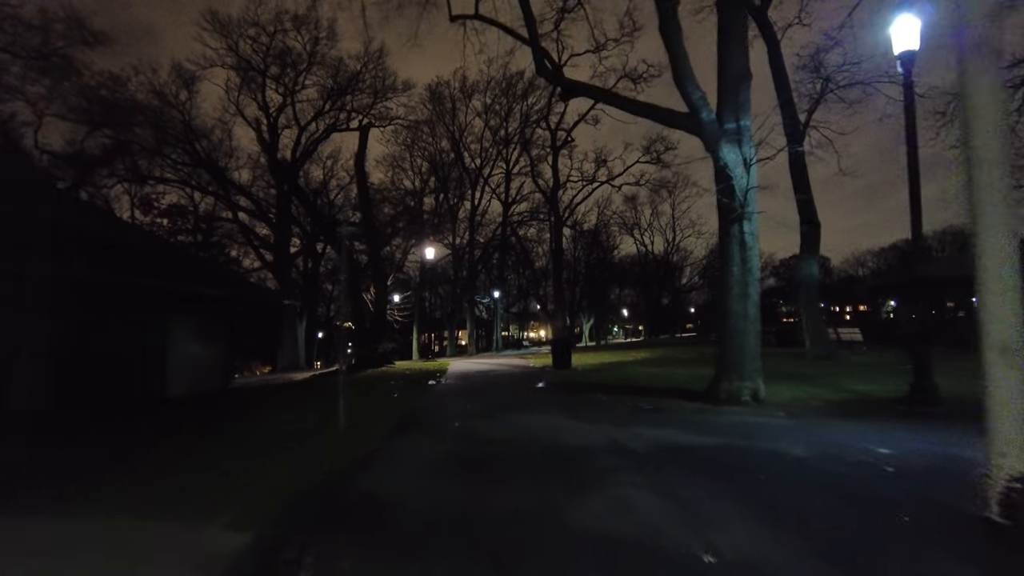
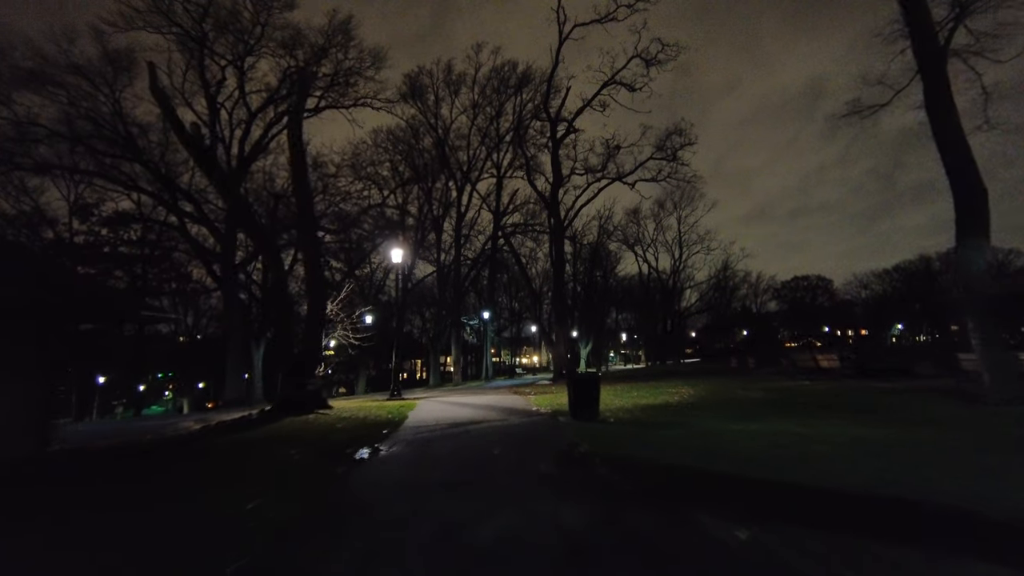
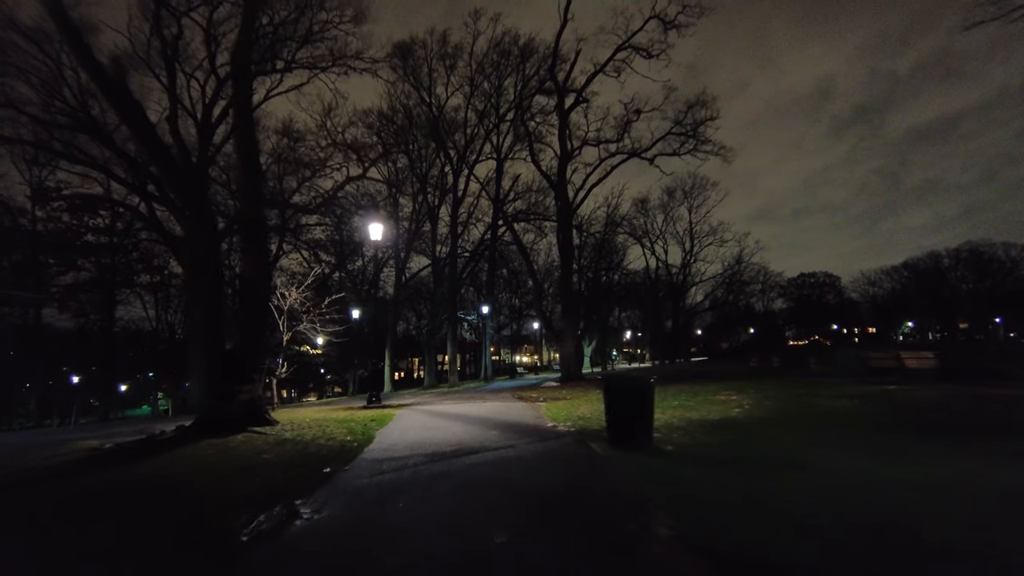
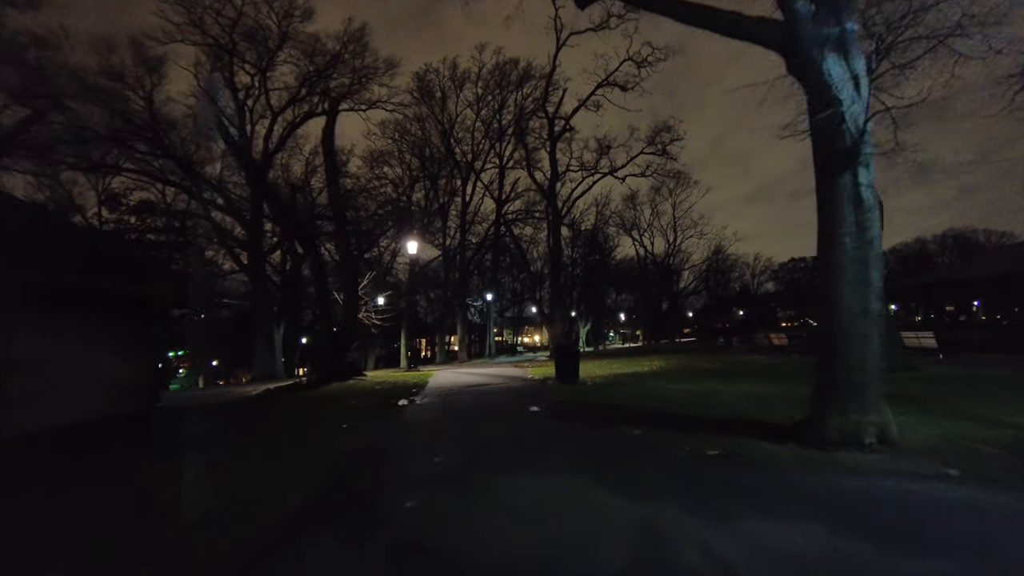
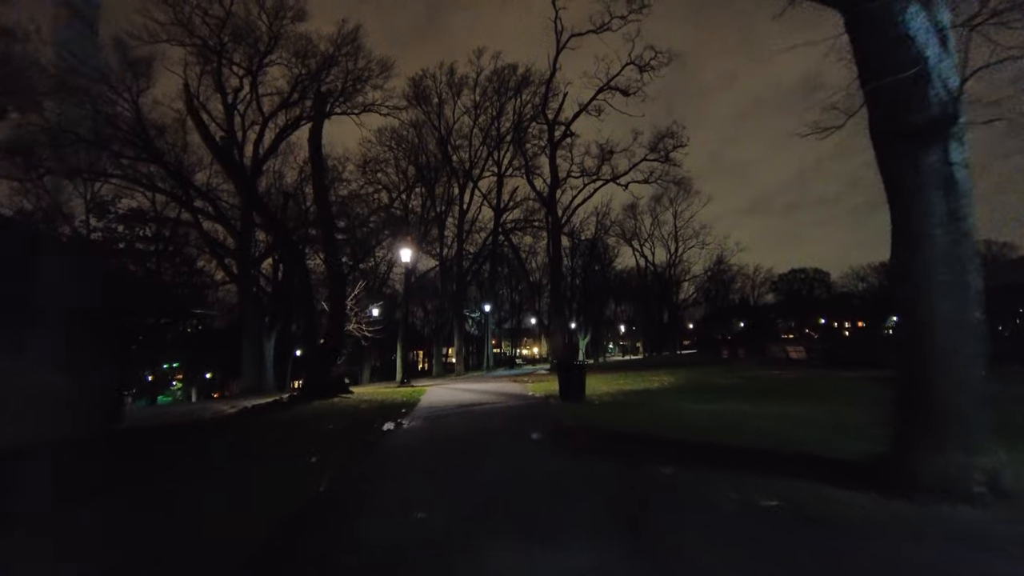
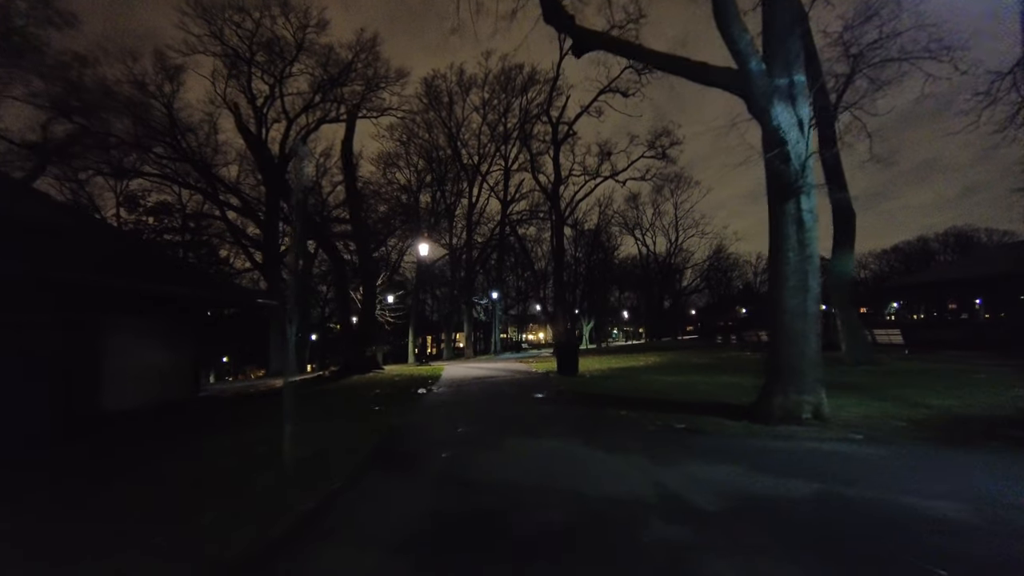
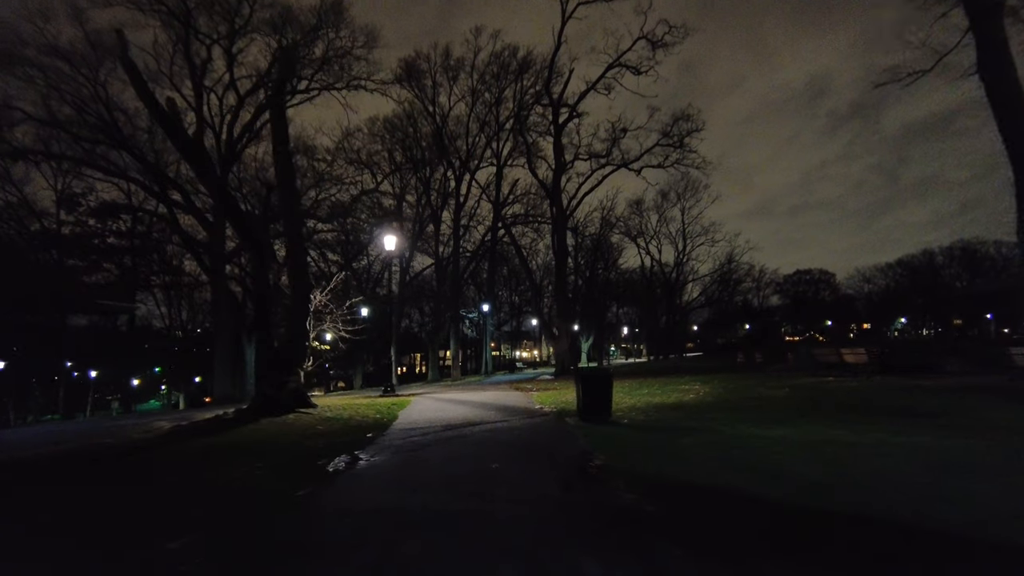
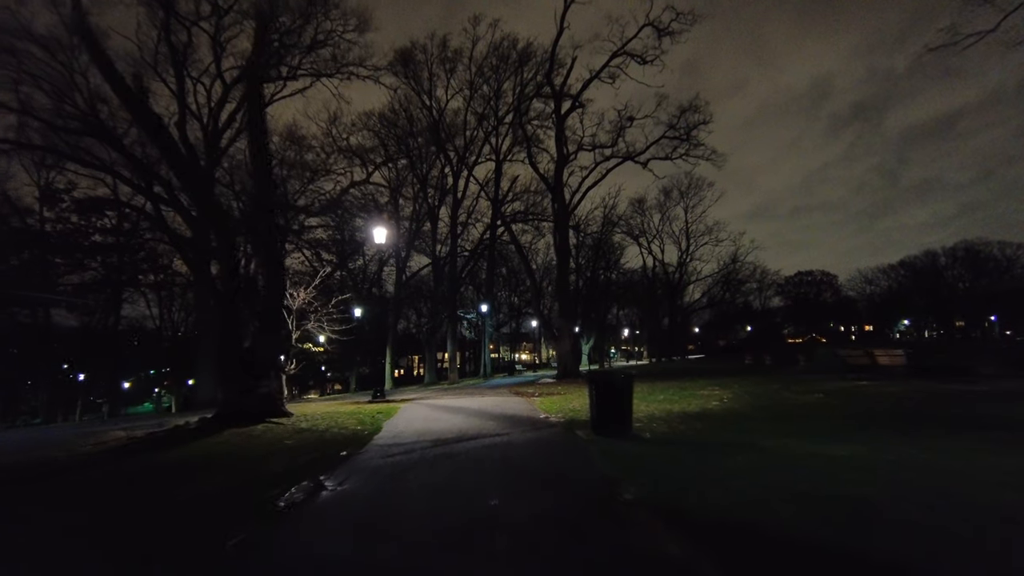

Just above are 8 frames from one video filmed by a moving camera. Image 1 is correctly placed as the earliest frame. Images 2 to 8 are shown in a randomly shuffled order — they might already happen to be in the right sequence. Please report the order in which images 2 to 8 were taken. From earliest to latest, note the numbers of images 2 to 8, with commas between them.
6, 4, 5, 2, 7, 8, 3
